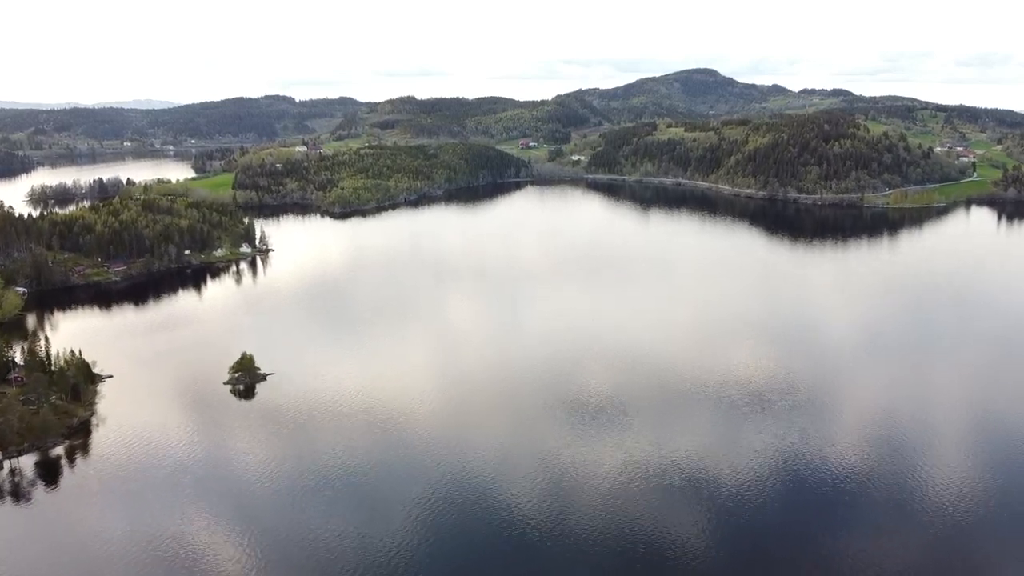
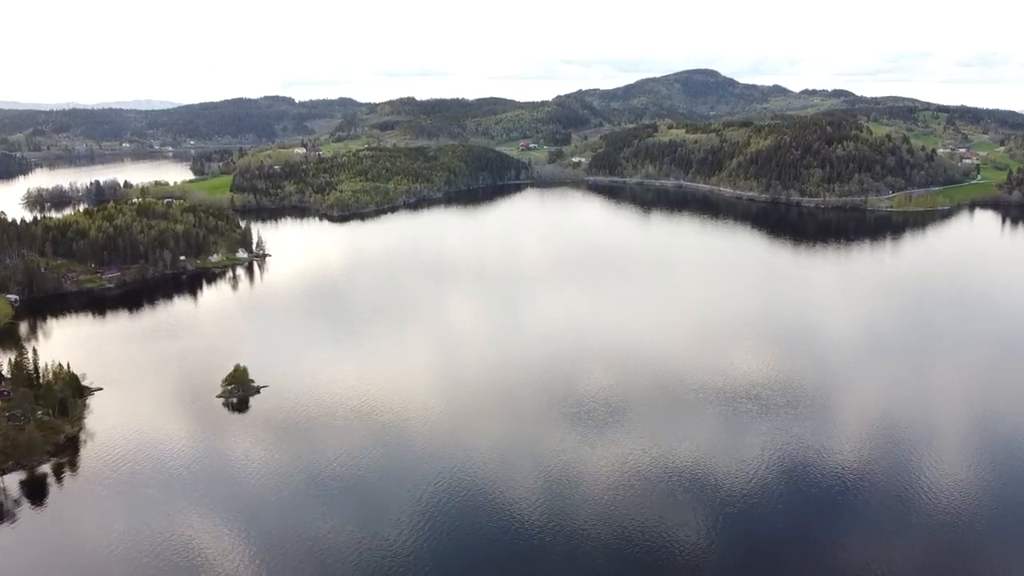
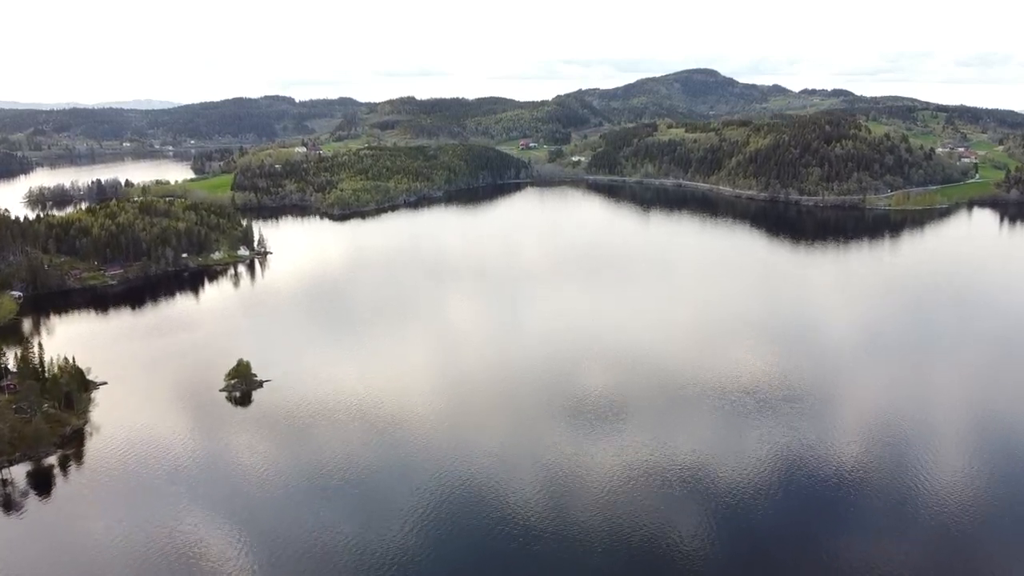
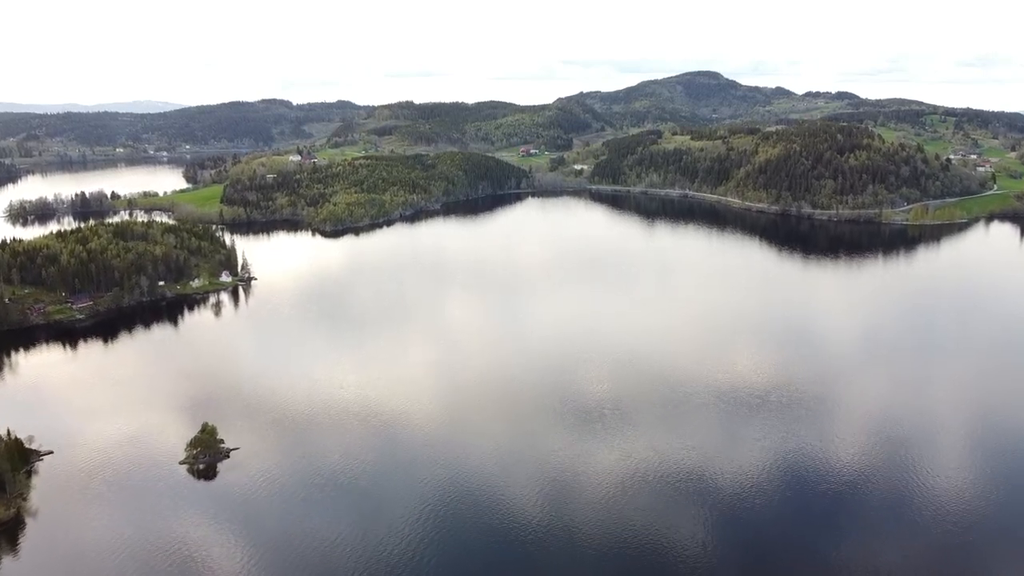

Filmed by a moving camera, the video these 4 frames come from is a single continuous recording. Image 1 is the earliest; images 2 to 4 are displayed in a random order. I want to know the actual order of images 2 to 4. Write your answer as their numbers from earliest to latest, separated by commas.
3, 2, 4
